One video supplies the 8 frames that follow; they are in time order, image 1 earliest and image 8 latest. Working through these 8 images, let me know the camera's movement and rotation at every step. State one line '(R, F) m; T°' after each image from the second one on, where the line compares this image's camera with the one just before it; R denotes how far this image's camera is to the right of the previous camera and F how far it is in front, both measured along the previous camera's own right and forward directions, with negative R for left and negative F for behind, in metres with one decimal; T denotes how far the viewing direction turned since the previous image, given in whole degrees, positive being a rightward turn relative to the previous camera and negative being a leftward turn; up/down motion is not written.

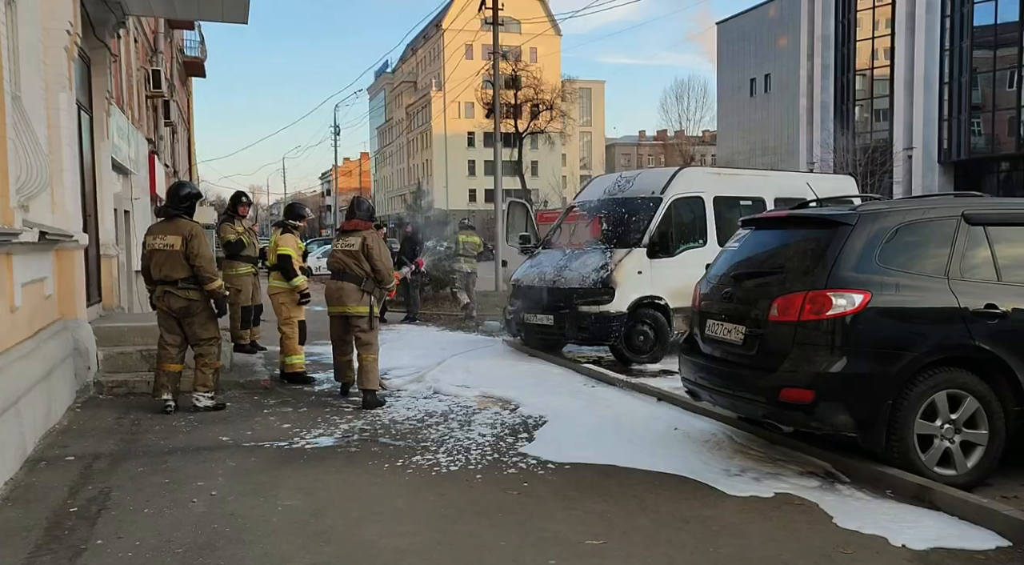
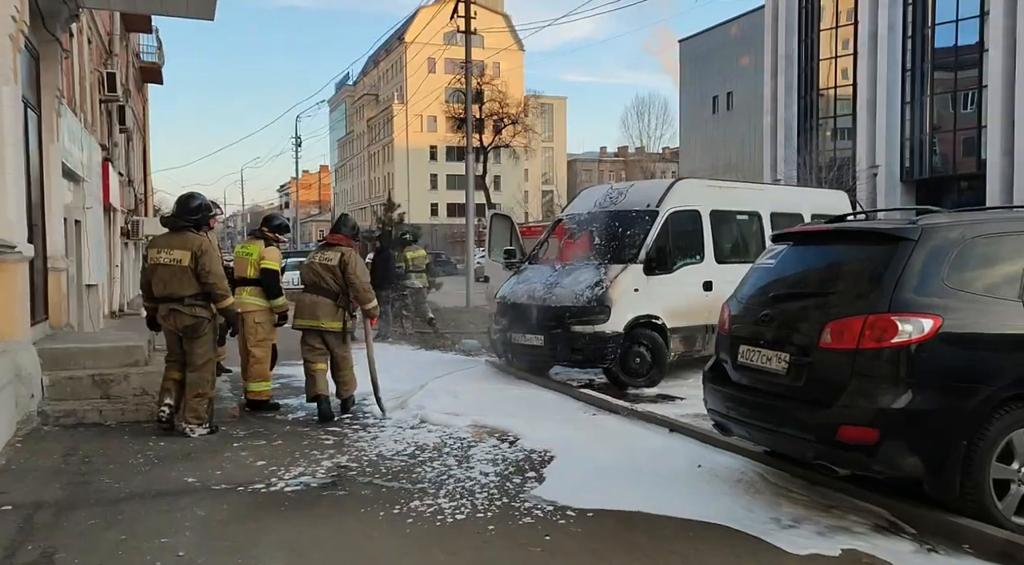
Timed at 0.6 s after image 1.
(-0.3, +0.5) m; +3°
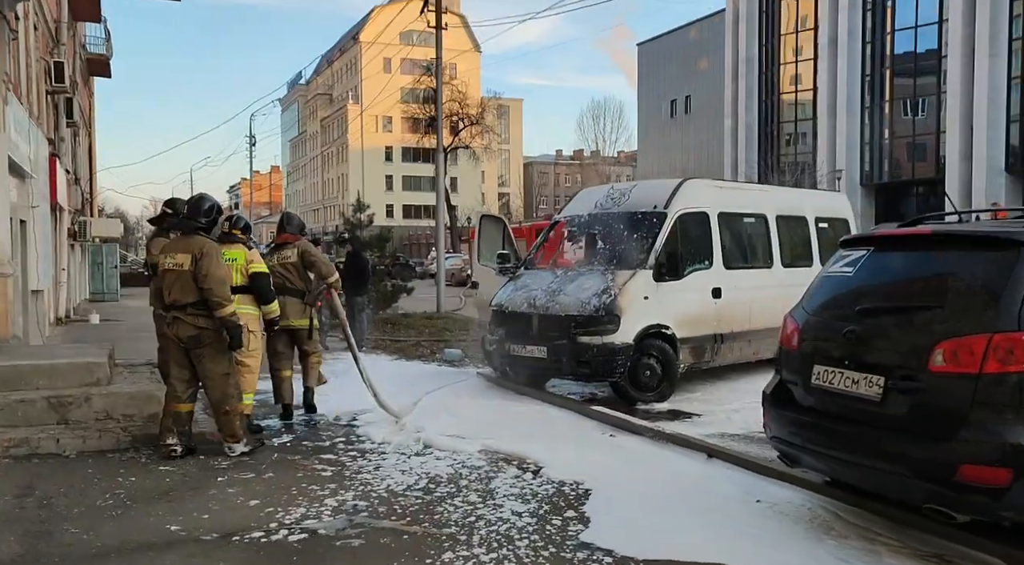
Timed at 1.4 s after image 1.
(-0.4, +0.6) m; +3°
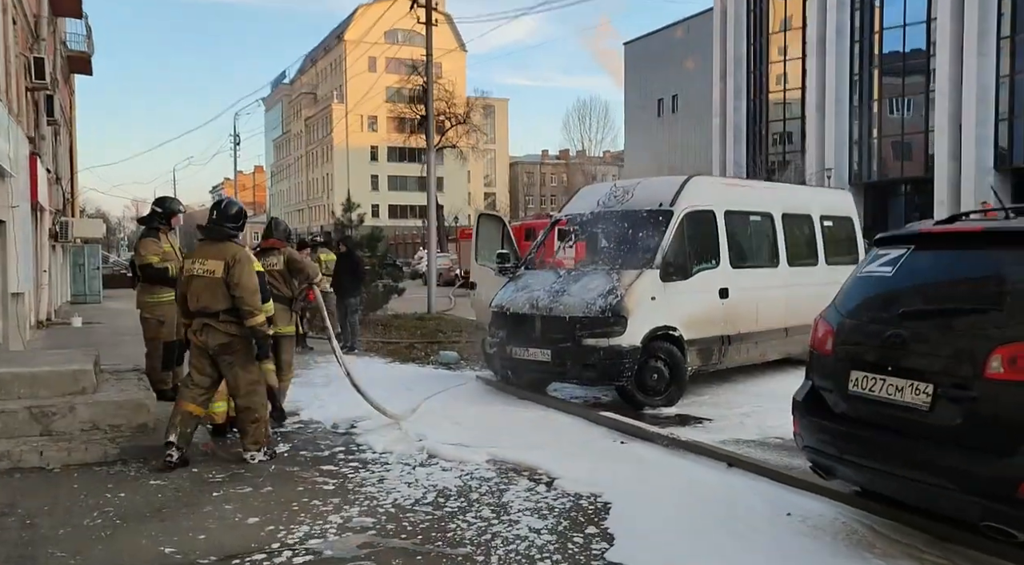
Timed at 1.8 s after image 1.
(-0.2, +0.2) m; +1°
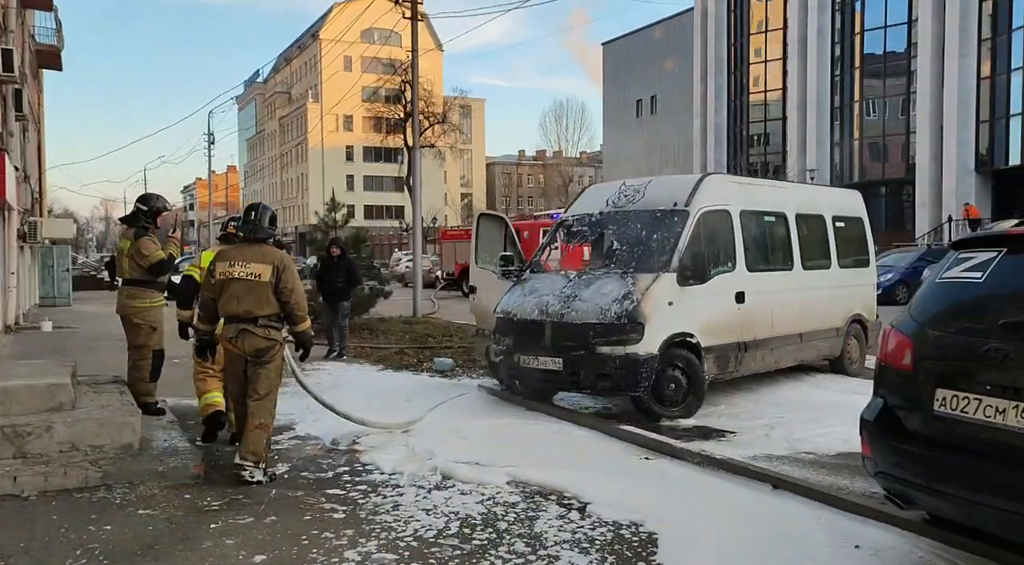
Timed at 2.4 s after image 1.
(-0.3, +0.4) m; +2°
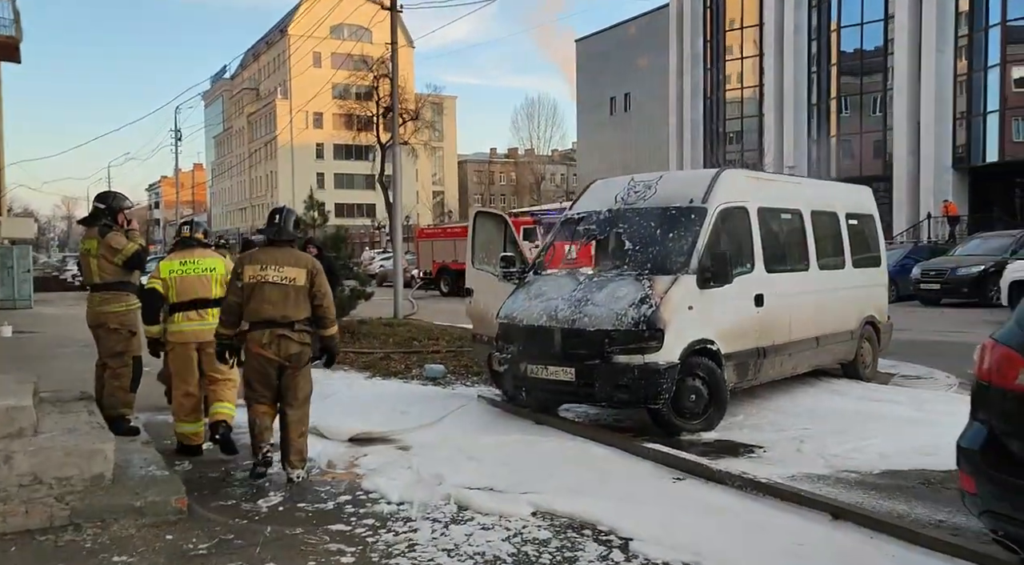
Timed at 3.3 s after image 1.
(-0.3, +0.5) m; +2°
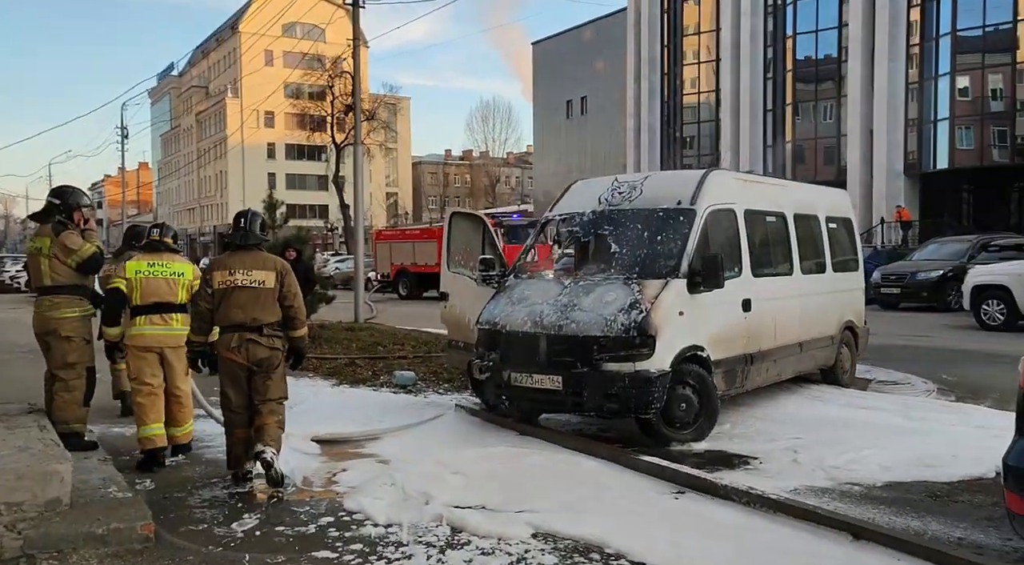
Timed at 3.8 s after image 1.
(-0.2, +0.3) m; +3°
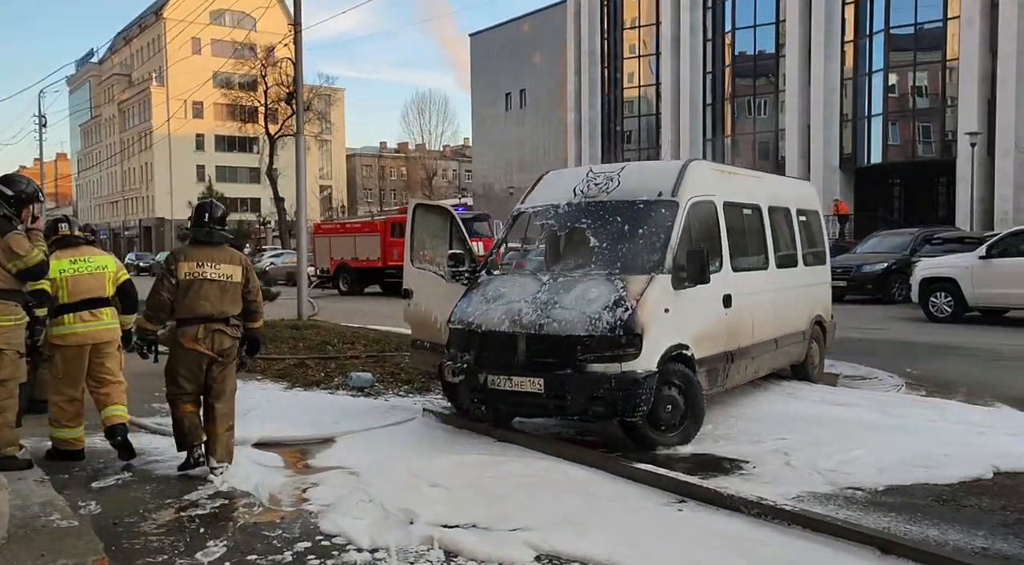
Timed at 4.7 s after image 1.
(-0.3, +0.4) m; +5°
